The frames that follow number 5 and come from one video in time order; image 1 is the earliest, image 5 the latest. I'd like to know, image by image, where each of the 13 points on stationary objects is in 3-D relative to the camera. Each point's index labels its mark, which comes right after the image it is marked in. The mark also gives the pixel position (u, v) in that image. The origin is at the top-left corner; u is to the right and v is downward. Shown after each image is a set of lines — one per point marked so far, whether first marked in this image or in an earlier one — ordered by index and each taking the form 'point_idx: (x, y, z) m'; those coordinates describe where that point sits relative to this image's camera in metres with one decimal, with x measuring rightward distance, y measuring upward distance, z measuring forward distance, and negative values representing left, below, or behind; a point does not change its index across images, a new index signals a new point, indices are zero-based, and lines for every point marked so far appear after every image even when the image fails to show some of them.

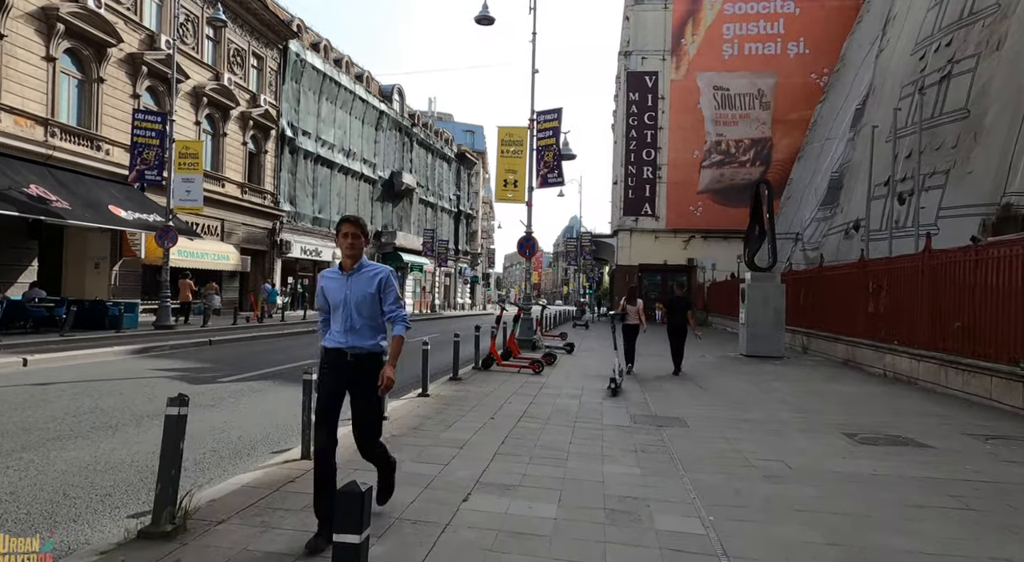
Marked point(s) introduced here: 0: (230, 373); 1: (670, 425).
0: (-4.4, -1.4, +10.3) m
1: (+1.8, -1.6, +7.3) m
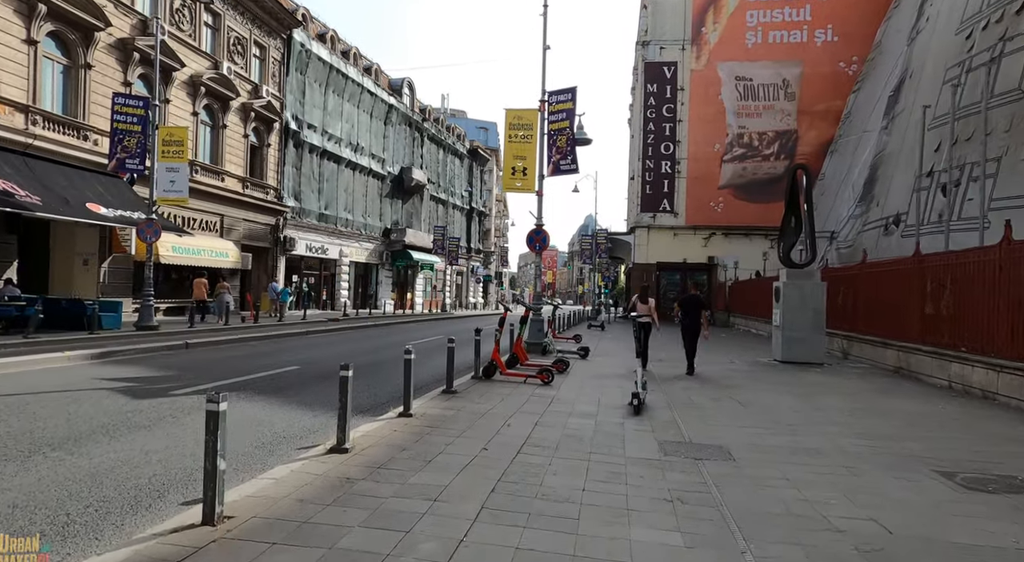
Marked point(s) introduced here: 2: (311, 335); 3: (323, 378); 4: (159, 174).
0: (-4.3, -1.4, +8.9) m
1: (+1.8, -1.5, +5.8) m
2: (-5.7, -1.6, +18.5) m
3: (-2.9, -1.5, +10.0) m
4: (-9.0, +2.7, +16.7) m
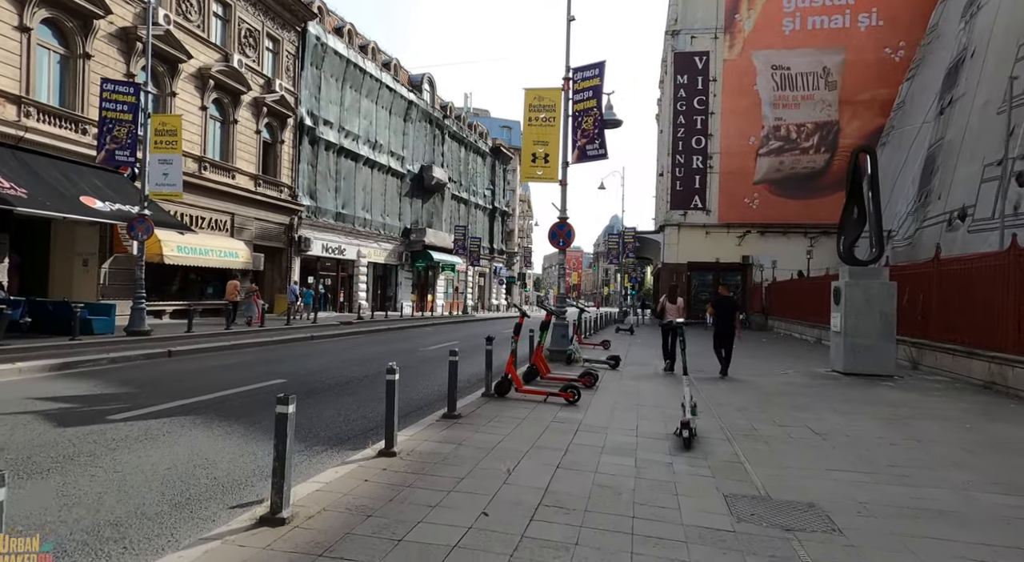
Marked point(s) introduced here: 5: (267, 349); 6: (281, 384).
0: (-4.1, -1.4, +7.4) m
1: (+1.8, -1.5, +4.1) m
2: (-5.2, -1.6, +17.1) m
3: (-2.6, -1.5, +8.5) m
4: (-8.5, +2.7, +15.4) m
5: (-5.4, -1.5, +14.4) m
6: (-3.3, -1.5, +9.2) m
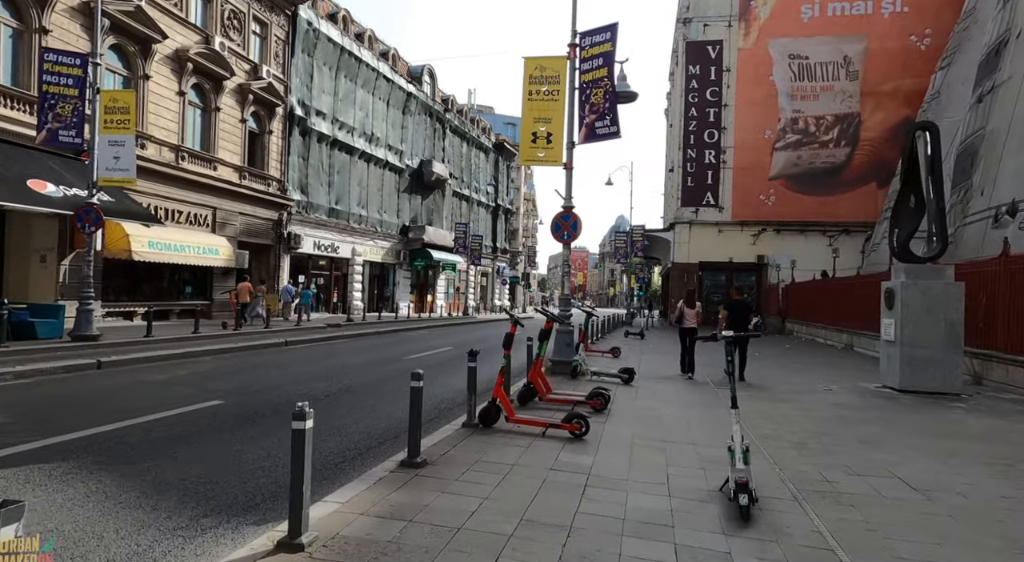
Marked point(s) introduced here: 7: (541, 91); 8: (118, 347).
0: (-4.3, -1.3, +5.5) m
1: (+1.7, -1.5, +2.2) m
2: (-5.2, -1.6, +15.3) m
3: (-2.8, -1.5, +6.6) m
4: (-8.5, +2.7, +13.6) m
5: (-5.5, -1.5, +12.6) m
6: (-3.4, -1.4, +7.4) m
7: (+0.5, +3.5, +12.0) m
8: (-7.9, -1.3, +13.1) m
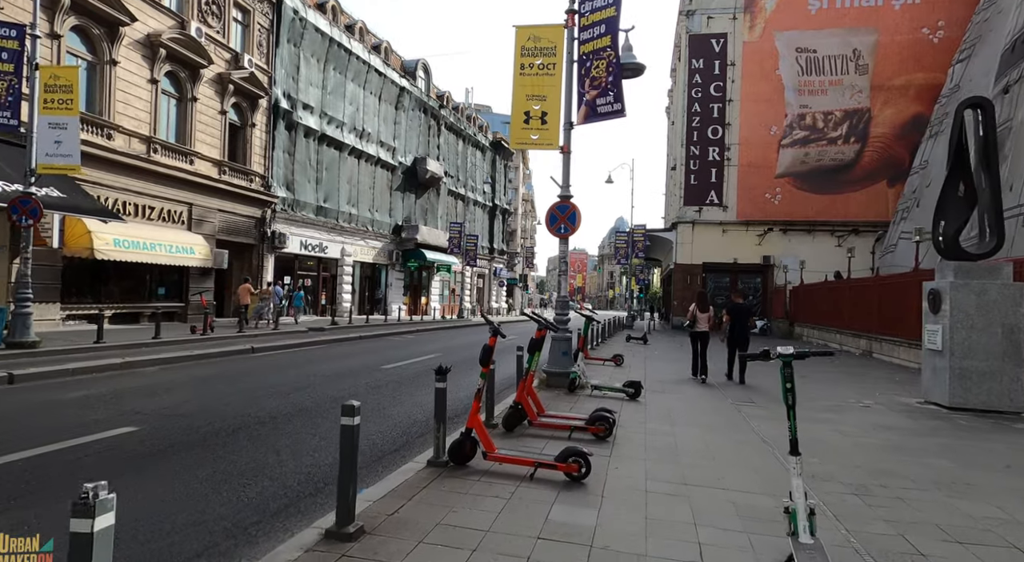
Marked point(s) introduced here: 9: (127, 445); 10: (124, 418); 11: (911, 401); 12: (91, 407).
0: (-4.4, -1.3, +4.1) m
1: (+1.5, -1.5, +0.7) m
2: (-5.4, -1.6, +13.8) m
3: (-2.9, -1.4, +5.2) m
4: (-8.7, +2.8, +12.1) m
5: (-5.6, -1.5, +11.1) m
6: (-3.5, -1.4, +5.9) m
7: (+0.4, +3.5, +10.5) m
8: (-8.0, -1.3, +11.6) m
9: (-3.4, -1.4, +5.9) m
10: (-4.0, -1.4, +6.9) m
11: (+6.0, -1.8, +9.9) m
12: (-4.6, -1.4, +7.3) m
